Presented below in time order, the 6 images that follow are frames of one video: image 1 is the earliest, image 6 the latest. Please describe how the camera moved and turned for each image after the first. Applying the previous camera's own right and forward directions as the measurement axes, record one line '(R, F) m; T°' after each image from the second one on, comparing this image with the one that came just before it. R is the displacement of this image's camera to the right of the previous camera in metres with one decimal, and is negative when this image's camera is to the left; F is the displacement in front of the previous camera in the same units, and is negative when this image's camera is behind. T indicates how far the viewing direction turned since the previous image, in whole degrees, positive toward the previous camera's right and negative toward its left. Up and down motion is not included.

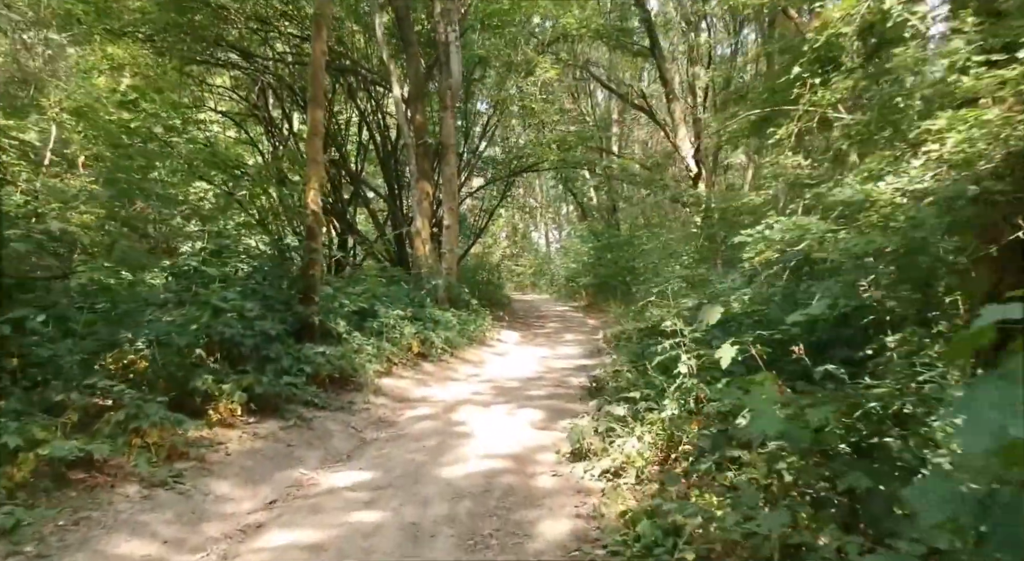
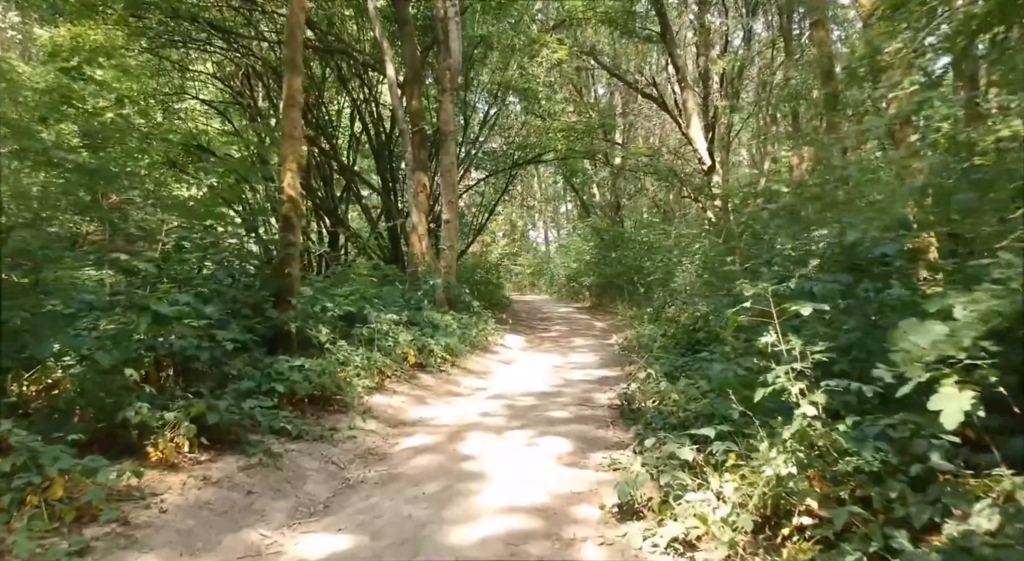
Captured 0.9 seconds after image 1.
(-0.2, +1.2) m; 0°
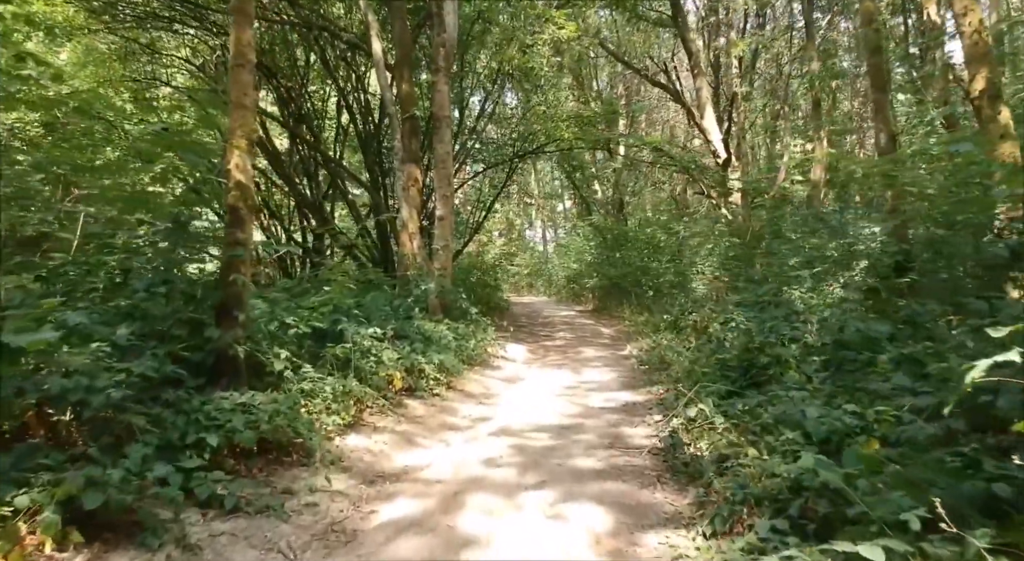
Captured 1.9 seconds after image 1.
(-0.1, +1.4) m; 0°
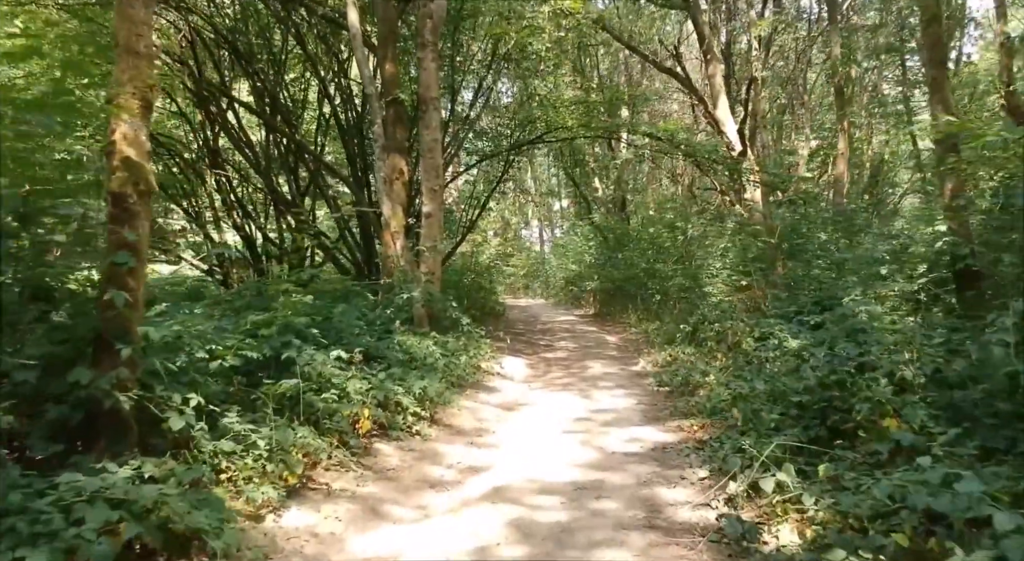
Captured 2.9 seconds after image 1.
(0.0, +1.4) m; 0°
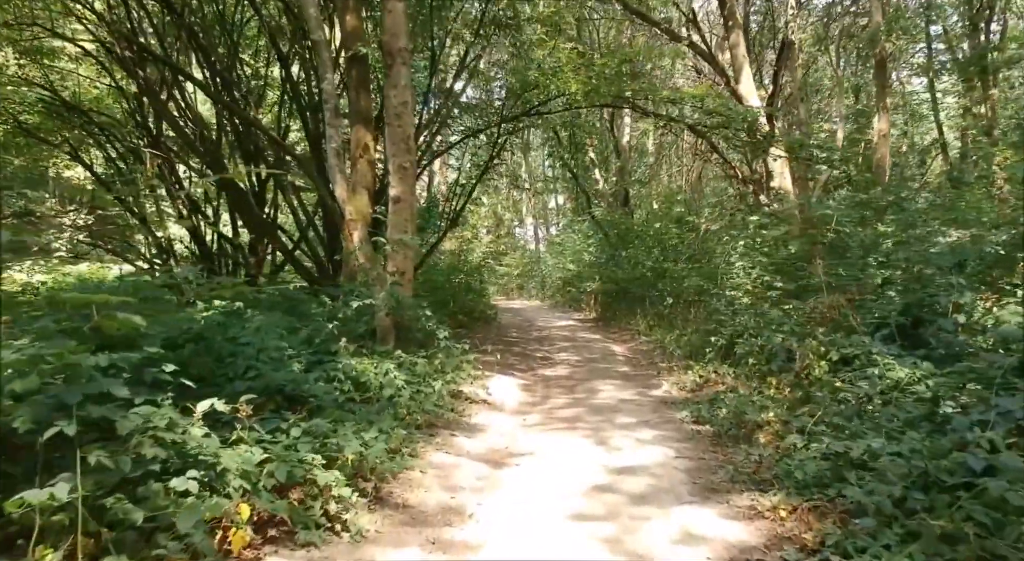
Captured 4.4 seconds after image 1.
(+0.1, +2.2) m; +1°
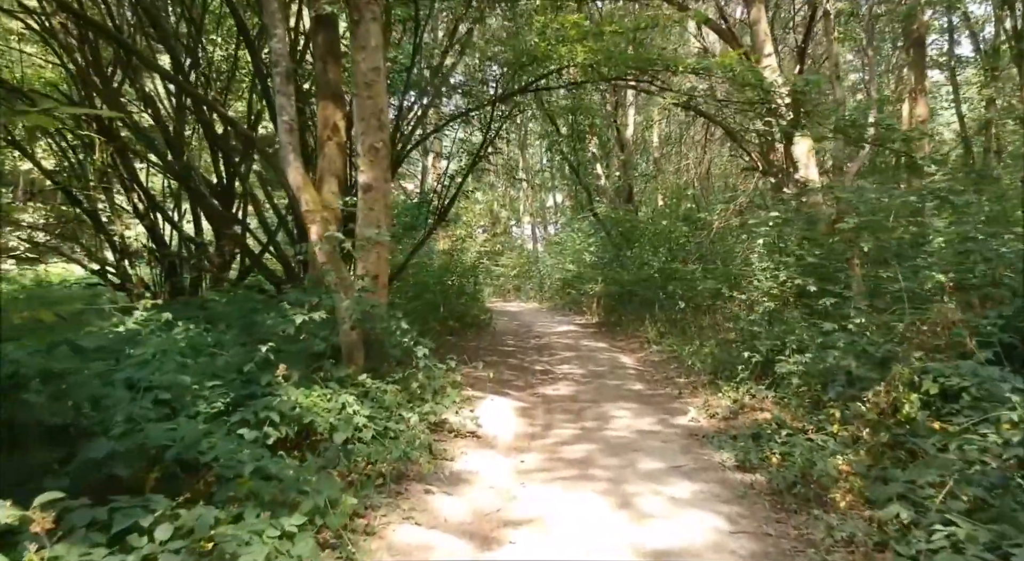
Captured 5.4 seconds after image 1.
(0.0, +1.4) m; 0°
